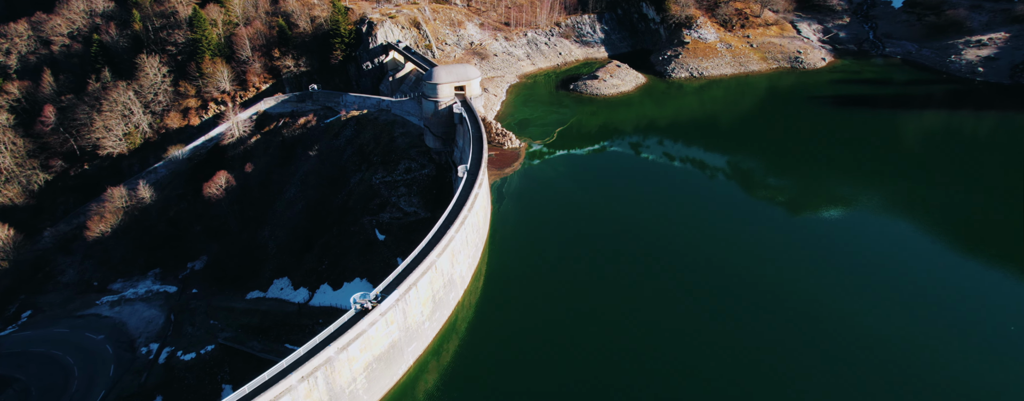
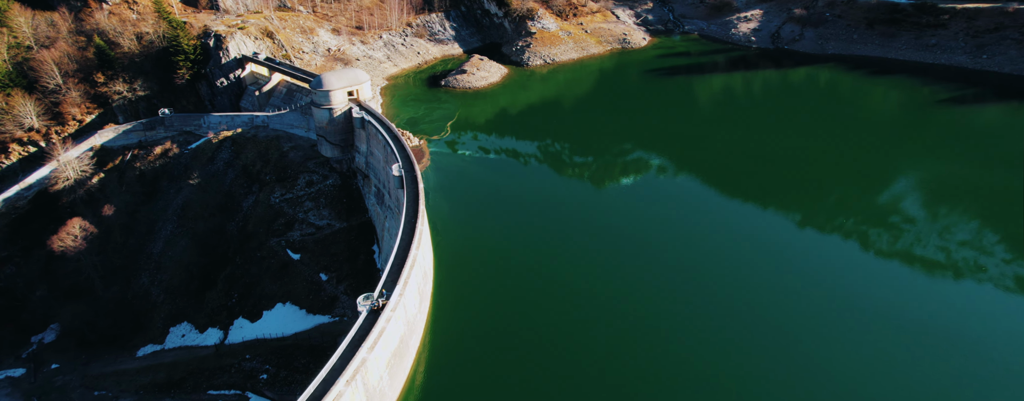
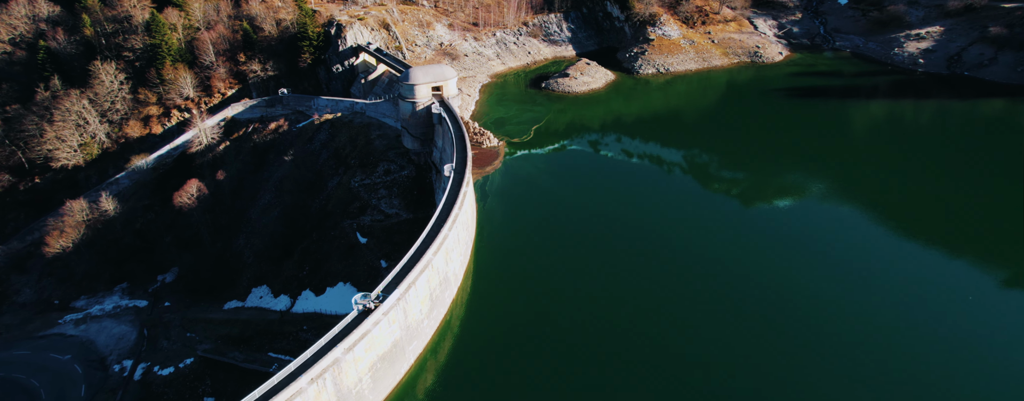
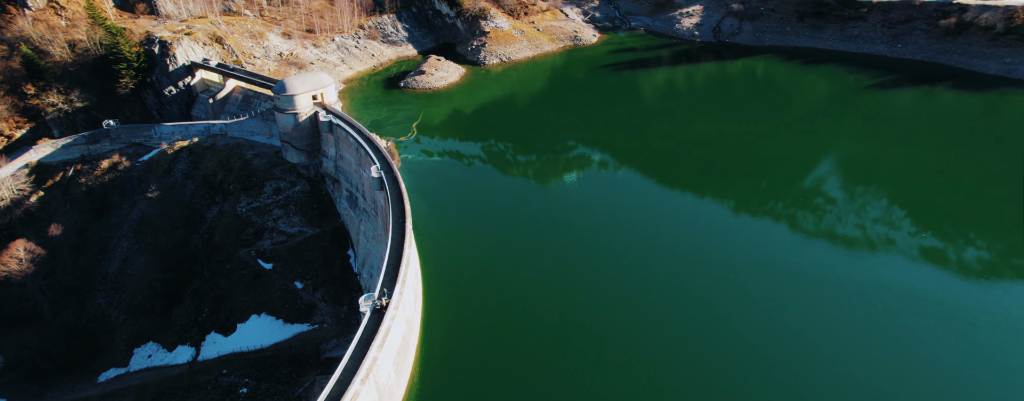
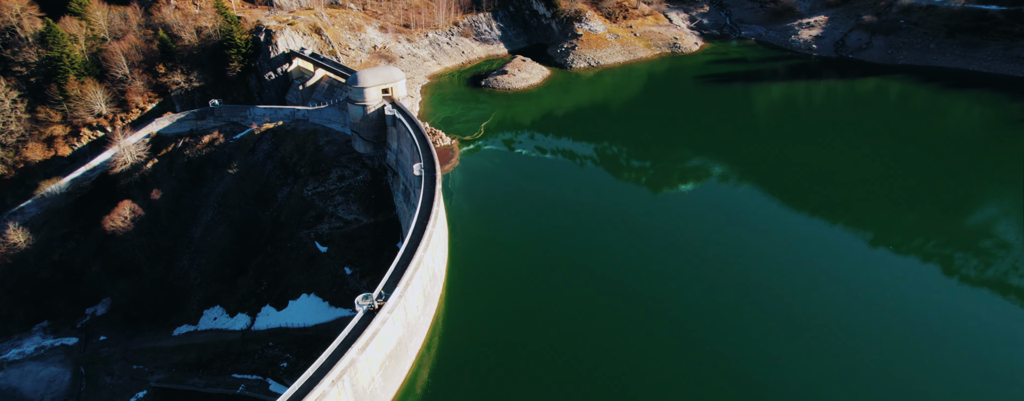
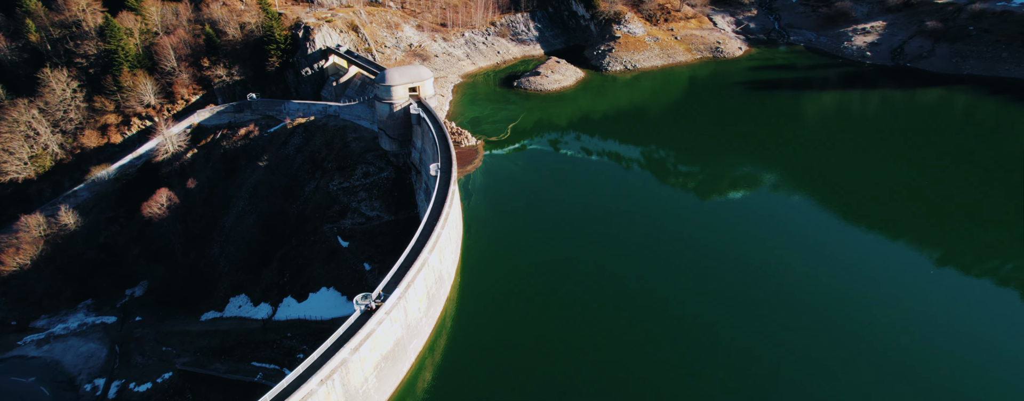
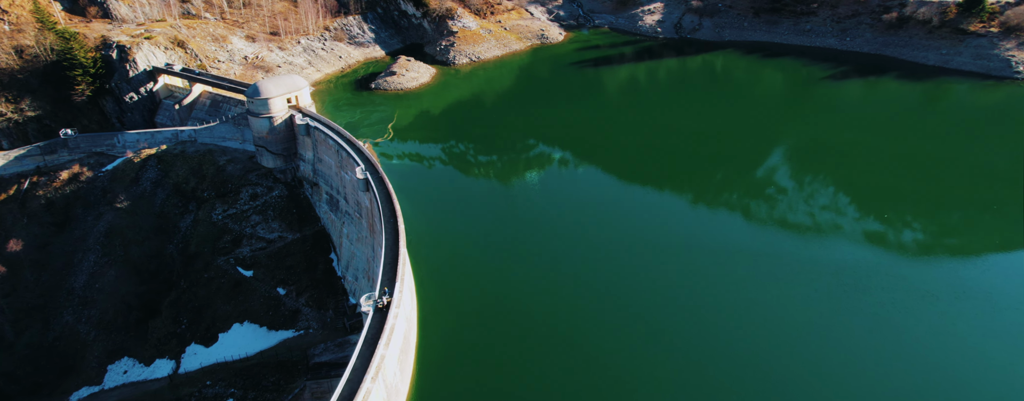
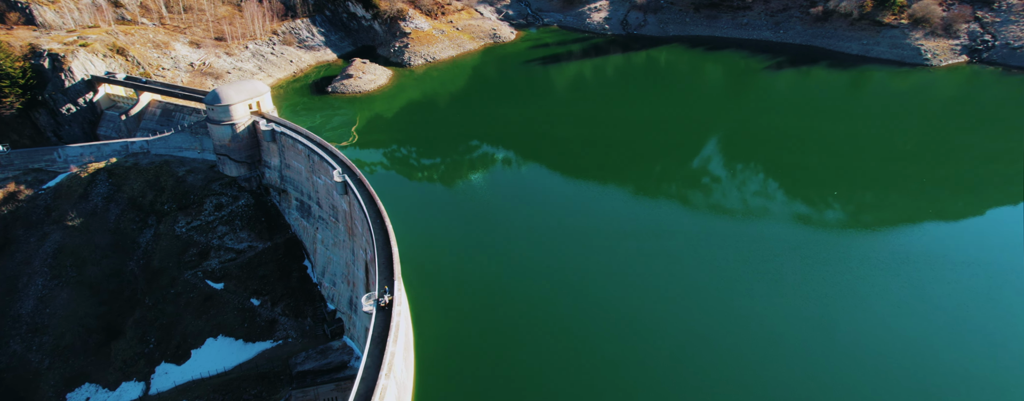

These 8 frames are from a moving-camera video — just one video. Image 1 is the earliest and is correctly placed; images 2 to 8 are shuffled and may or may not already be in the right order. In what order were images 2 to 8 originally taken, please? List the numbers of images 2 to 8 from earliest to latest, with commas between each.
3, 6, 5, 2, 4, 7, 8
